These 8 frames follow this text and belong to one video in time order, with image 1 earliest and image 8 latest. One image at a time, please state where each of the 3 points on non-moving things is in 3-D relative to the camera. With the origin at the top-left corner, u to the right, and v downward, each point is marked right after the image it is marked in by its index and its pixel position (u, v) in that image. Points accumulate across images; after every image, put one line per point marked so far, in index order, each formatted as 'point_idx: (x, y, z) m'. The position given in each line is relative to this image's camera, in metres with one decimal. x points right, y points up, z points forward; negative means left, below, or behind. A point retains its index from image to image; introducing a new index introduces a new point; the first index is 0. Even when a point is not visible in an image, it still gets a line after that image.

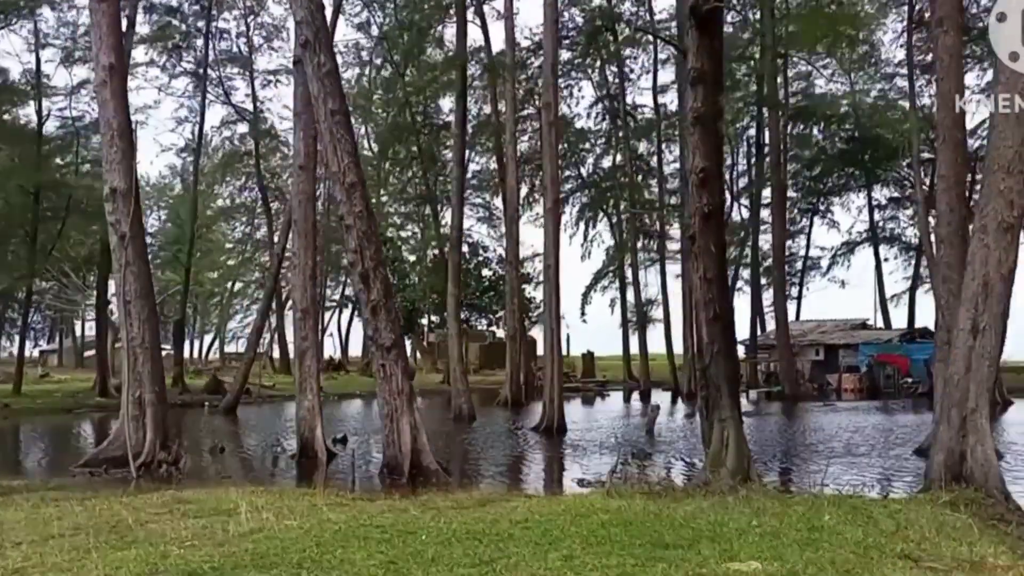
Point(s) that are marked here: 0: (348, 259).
0: (-1.5, +0.3, +8.5) m
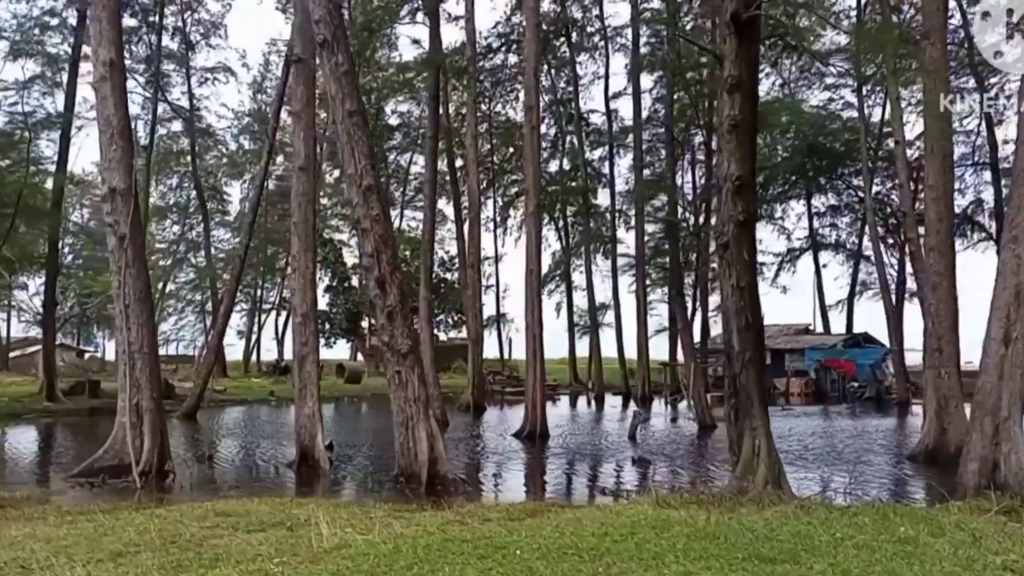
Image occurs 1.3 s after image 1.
0: (-1.4, +0.2, +8.3) m
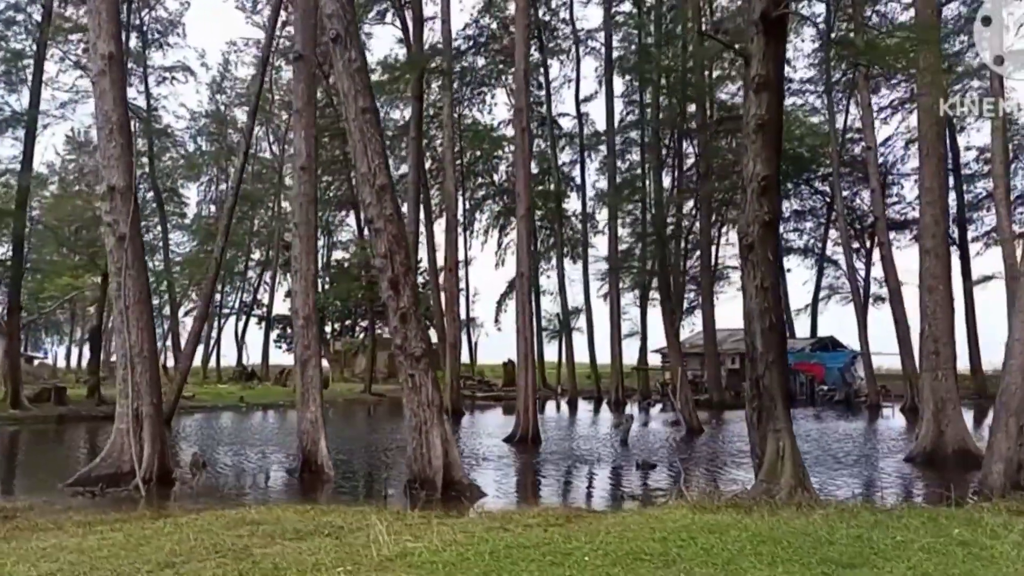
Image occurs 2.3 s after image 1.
0: (-1.2, +0.2, +8.1) m
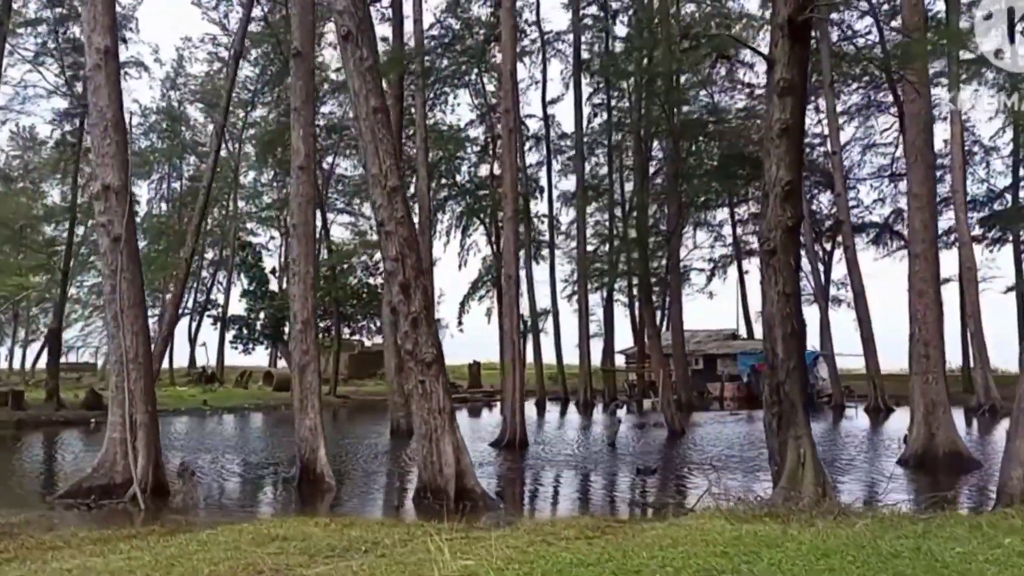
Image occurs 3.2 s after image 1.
0: (-1.1, +0.2, +7.9) m
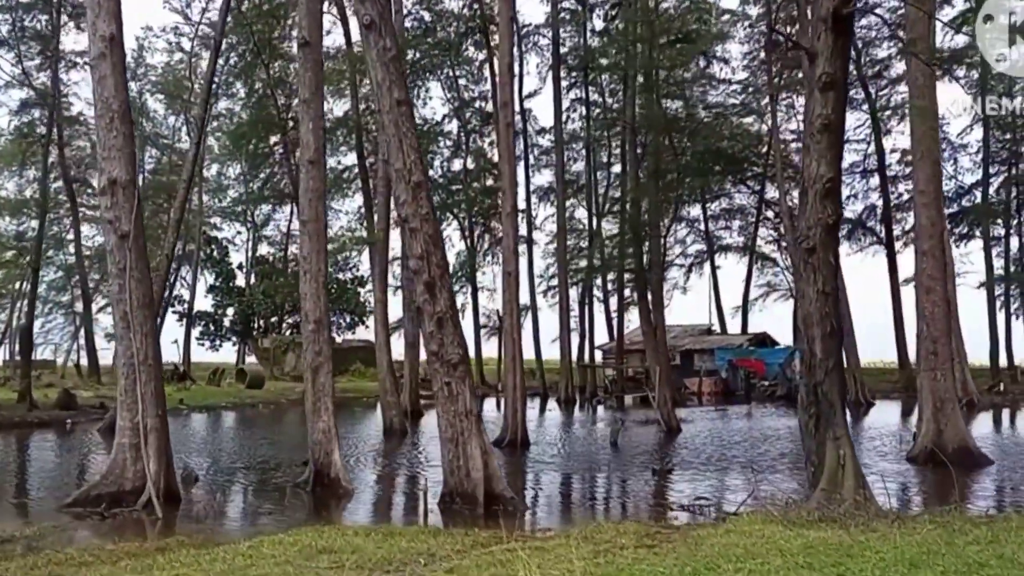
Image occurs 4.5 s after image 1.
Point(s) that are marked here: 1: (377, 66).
0: (-0.9, +0.2, +7.6) m
1: (-1.1, +1.8, +7.5) m
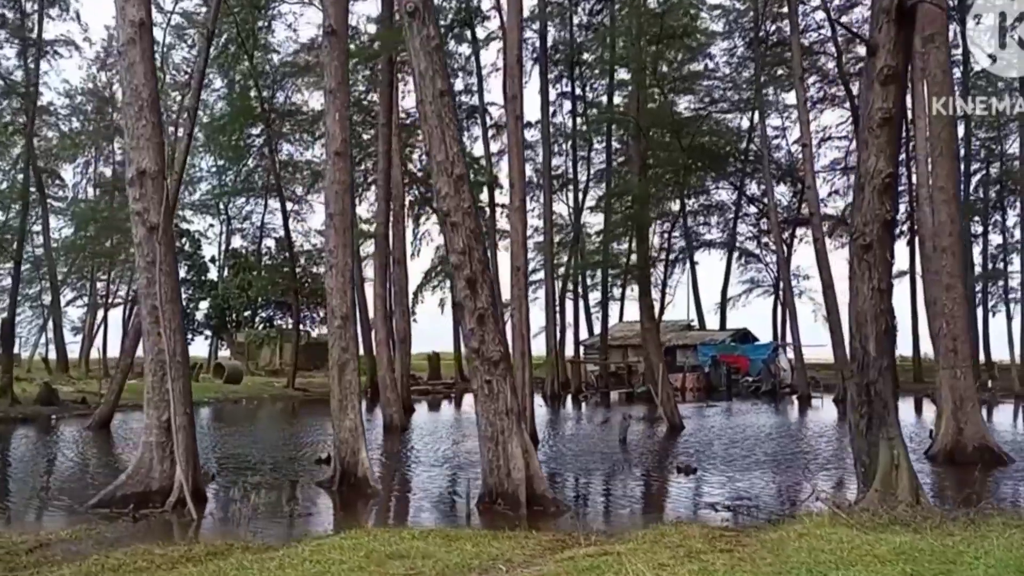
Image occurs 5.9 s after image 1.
0: (-0.5, +0.2, +7.4) m
1: (-0.7, +1.9, +7.2) m
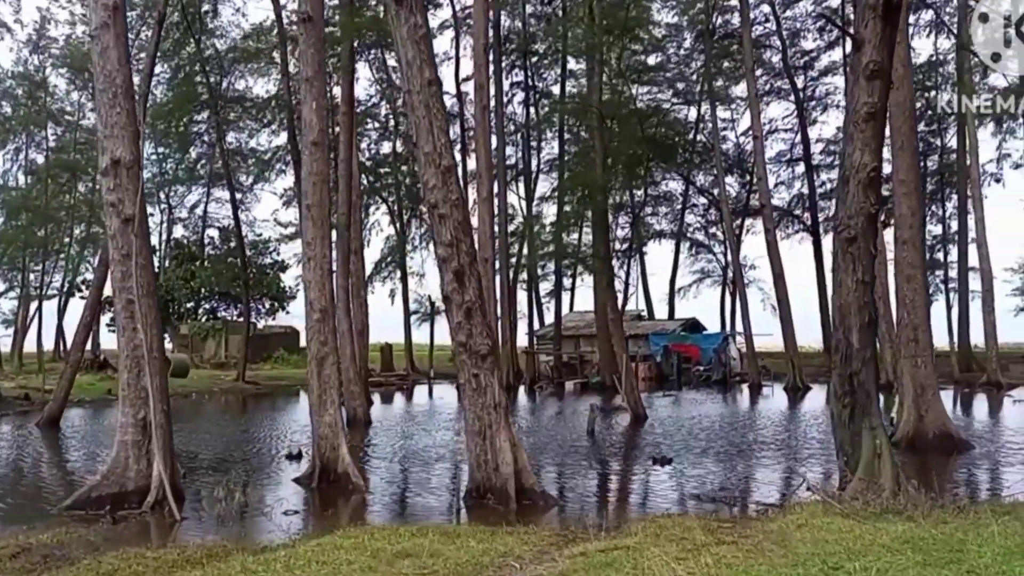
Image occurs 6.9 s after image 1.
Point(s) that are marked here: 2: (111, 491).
0: (-0.6, +0.3, +7.3) m
1: (-0.8, +1.9, +7.1) m
2: (-3.3, -1.7, +7.4) m
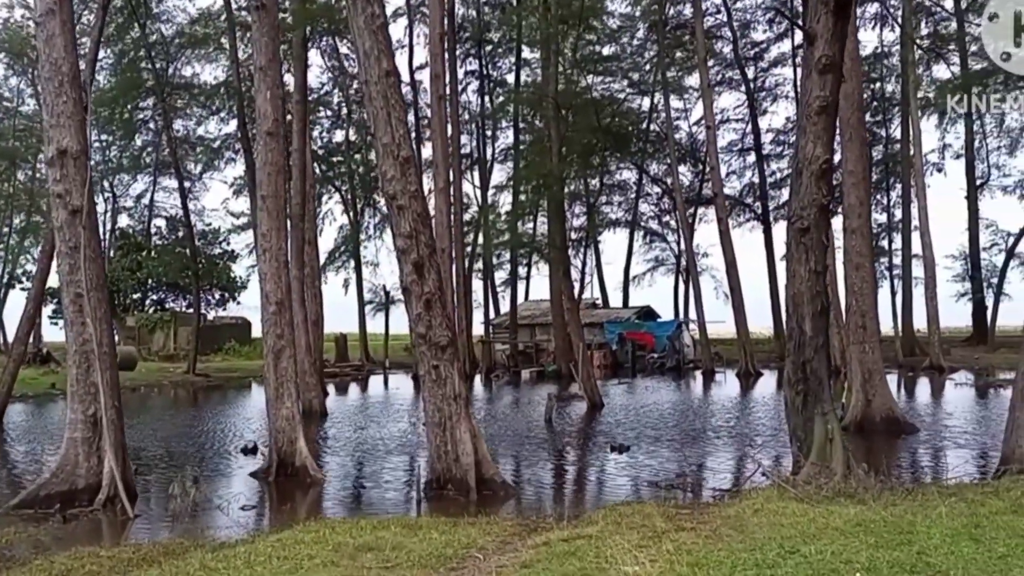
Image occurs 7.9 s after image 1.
0: (-0.9, +0.3, +7.3) m
1: (-1.2, +2.0, +7.1) m
2: (-3.6, -1.6, +7.3) m
